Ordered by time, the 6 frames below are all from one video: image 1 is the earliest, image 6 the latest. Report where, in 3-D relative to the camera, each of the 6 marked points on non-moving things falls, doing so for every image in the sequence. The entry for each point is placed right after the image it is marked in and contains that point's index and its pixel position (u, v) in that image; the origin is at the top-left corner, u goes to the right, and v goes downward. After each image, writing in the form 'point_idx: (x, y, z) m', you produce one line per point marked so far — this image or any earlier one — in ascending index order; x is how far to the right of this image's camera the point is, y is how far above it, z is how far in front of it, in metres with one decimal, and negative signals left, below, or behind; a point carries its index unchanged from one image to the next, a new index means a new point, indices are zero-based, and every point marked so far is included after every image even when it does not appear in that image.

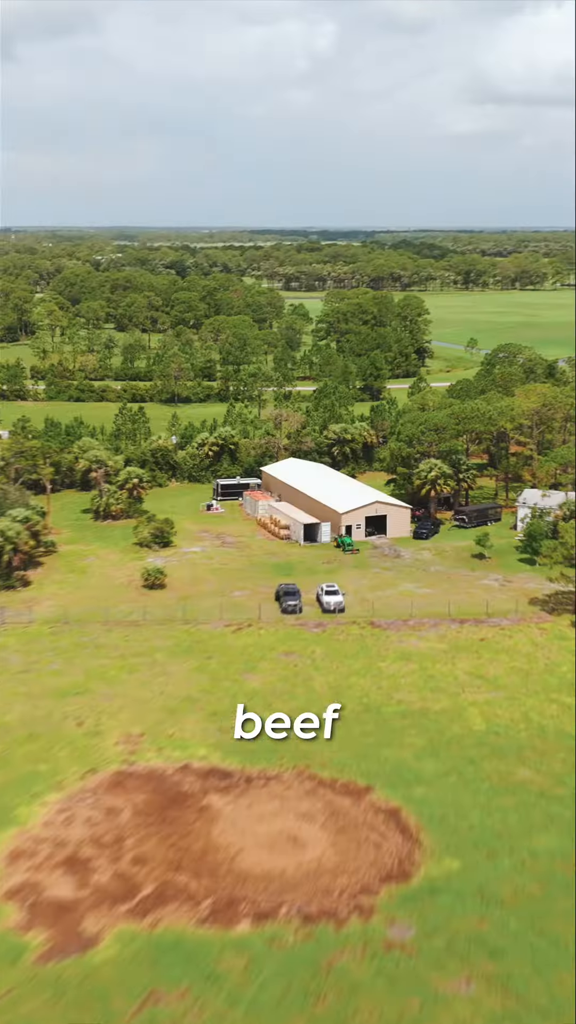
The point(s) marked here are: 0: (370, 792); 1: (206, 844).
0: (+0.9, -2.7, +12.7) m
1: (-0.7, -2.9, +11.5) m
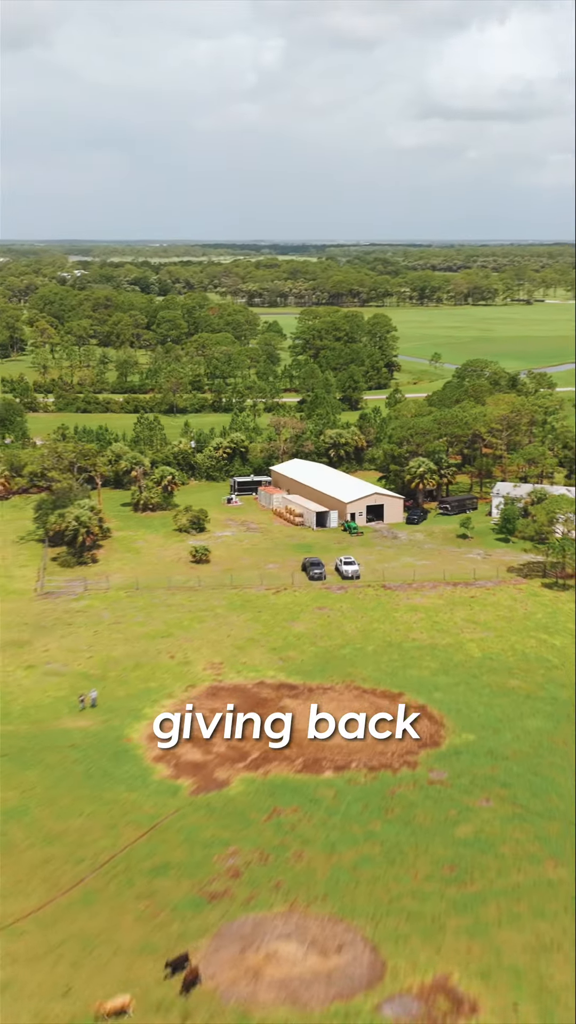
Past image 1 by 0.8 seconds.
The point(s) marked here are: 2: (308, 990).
0: (+1.6, -2.4, +17.0) m
1: (+0.1, -2.6, +15.8) m
2: (+0.2, -3.9, +10.3) m
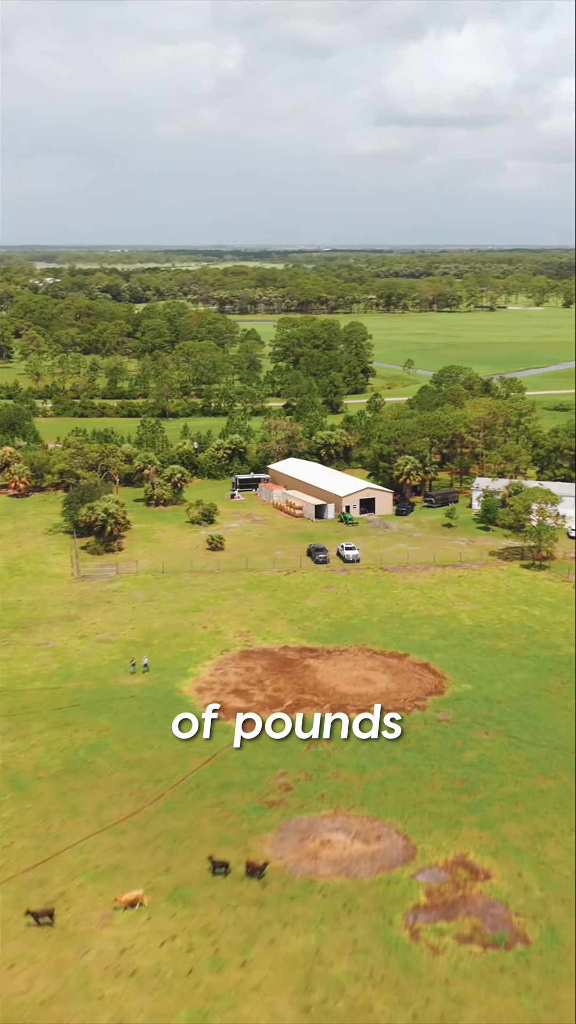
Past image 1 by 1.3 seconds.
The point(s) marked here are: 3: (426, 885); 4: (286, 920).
0: (+1.9, -2.2, +19.8) m
1: (+0.4, -2.4, +18.6) m
2: (+0.7, -3.6, +13.1) m
3: (+1.4, -3.7, +12.7) m
4: (0.0, -3.9, +12.0) m
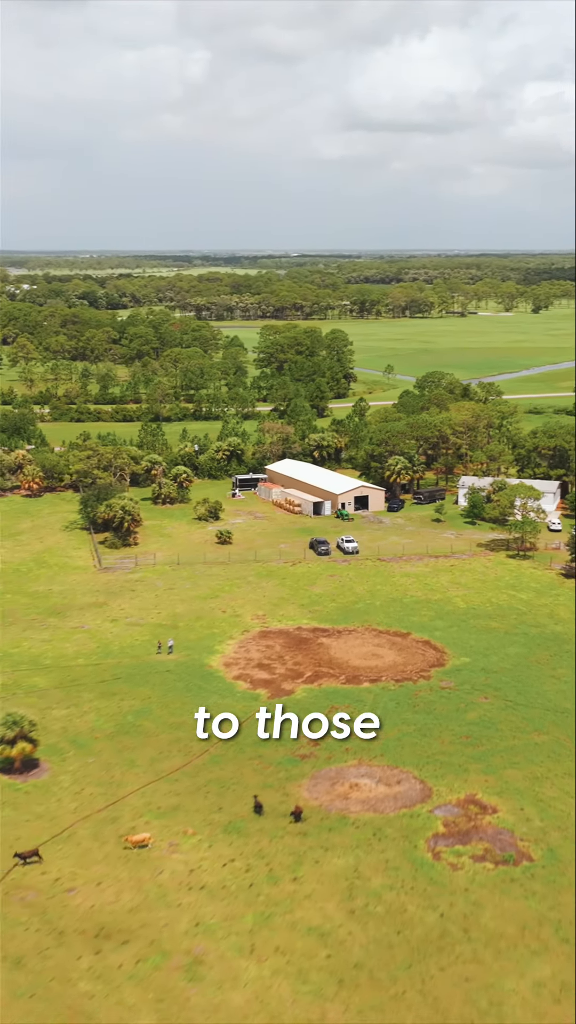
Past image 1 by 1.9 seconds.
0: (+2.1, -2.1, +22.0) m
1: (+0.7, -2.3, +20.8) m
2: (+1.1, -3.5, +15.2) m
3: (+1.8, -3.6, +14.9) m
4: (+0.4, -3.7, +14.2) m
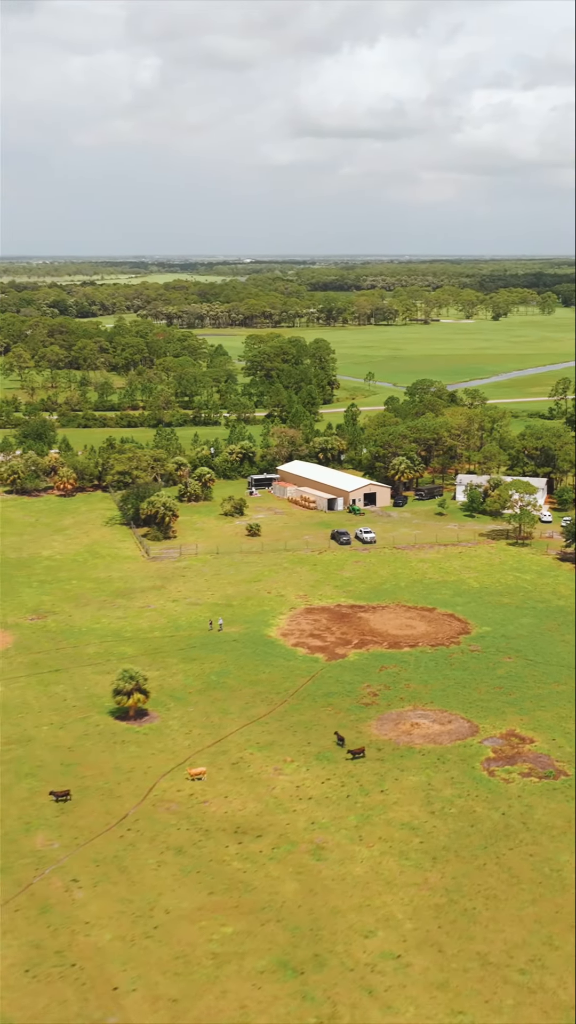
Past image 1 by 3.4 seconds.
0: (+3.0, -1.9, +25.4) m
1: (+1.6, -2.2, +24.1) m
2: (+2.2, -3.3, +18.6) m
3: (+2.9, -3.4, +18.3) m
4: (+1.6, -3.5, +17.5) m
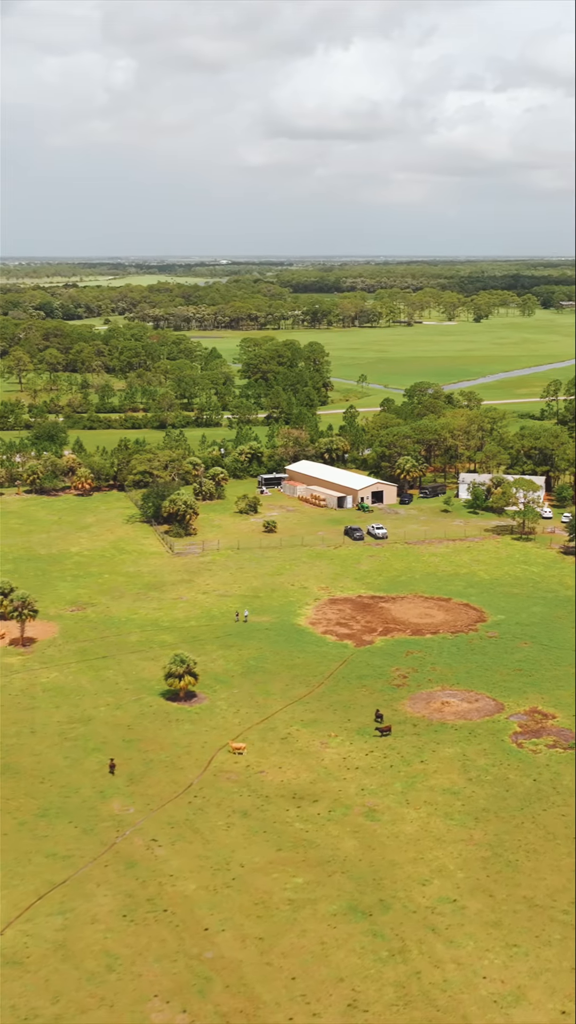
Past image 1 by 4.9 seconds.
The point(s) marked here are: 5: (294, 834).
0: (+3.5, -1.8, +27.0) m
1: (+2.1, -2.1, +25.7) m
2: (+2.9, -3.2, +20.2) m
3: (+3.6, -3.3, +19.9) m
4: (+2.2, -3.4, +19.1) m
5: (+0.1, -4.1, +16.0) m
